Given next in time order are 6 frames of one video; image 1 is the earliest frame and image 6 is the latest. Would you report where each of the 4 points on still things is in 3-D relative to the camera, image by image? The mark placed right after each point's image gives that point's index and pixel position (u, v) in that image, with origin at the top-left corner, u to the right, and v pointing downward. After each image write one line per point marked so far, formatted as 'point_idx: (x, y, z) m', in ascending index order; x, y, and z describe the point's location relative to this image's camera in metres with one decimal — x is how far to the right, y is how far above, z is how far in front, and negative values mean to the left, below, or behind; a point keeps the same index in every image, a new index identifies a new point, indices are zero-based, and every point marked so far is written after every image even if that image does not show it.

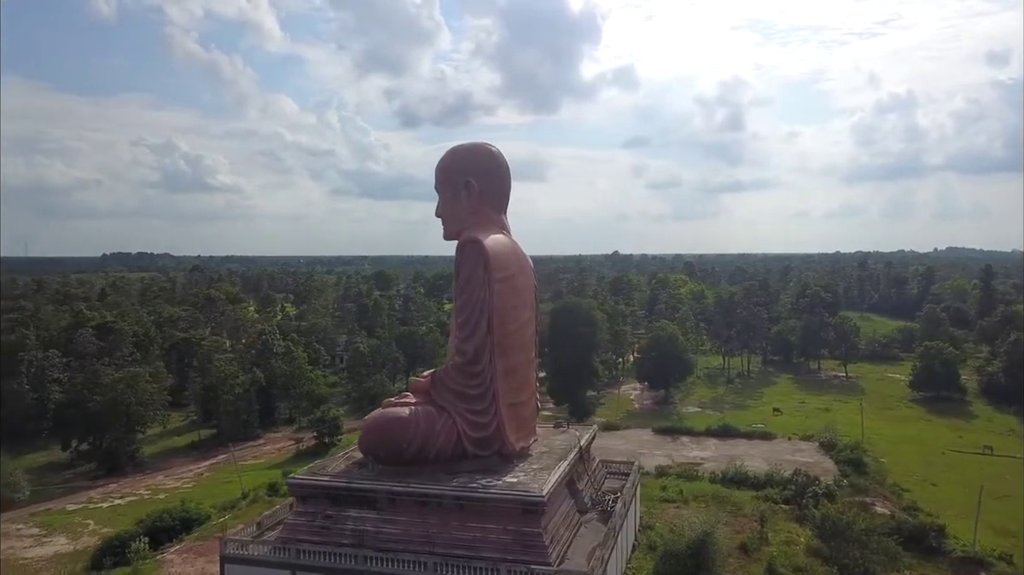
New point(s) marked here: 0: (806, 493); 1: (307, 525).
0: (+7.4, -5.2, +19.1) m
1: (-2.8, -3.3, +10.4) m
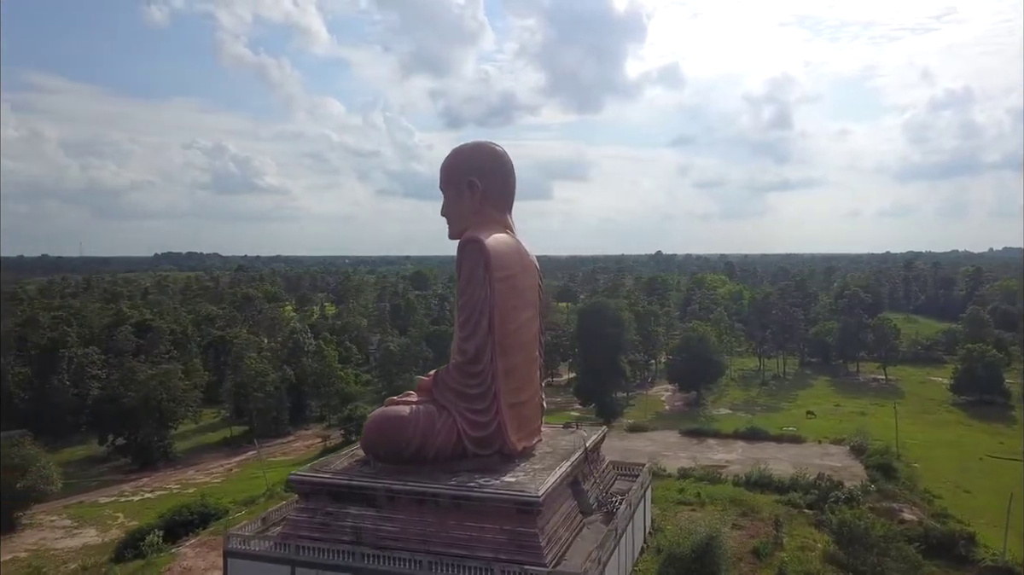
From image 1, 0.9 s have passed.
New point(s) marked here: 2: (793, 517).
0: (+7.8, -5.2, +18.7) m
1: (-2.8, -3.3, +10.5) m
2: (+6.1, -5.0, +16.4) m
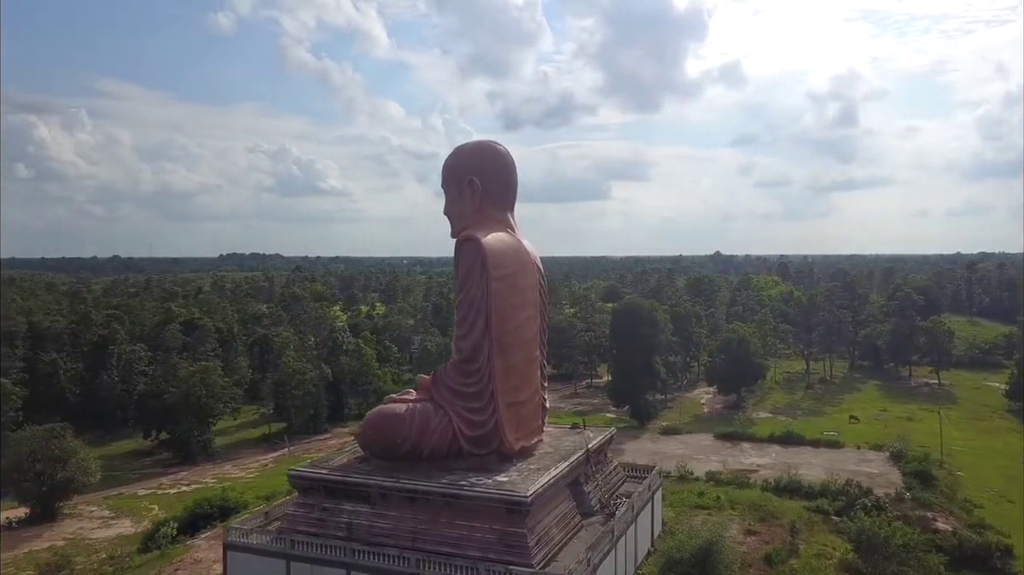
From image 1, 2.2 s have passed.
0: (+8.2, -5.2, +18.1) m
1: (-2.9, -3.2, +10.7) m
2: (+6.3, -5.0, +16.0) m
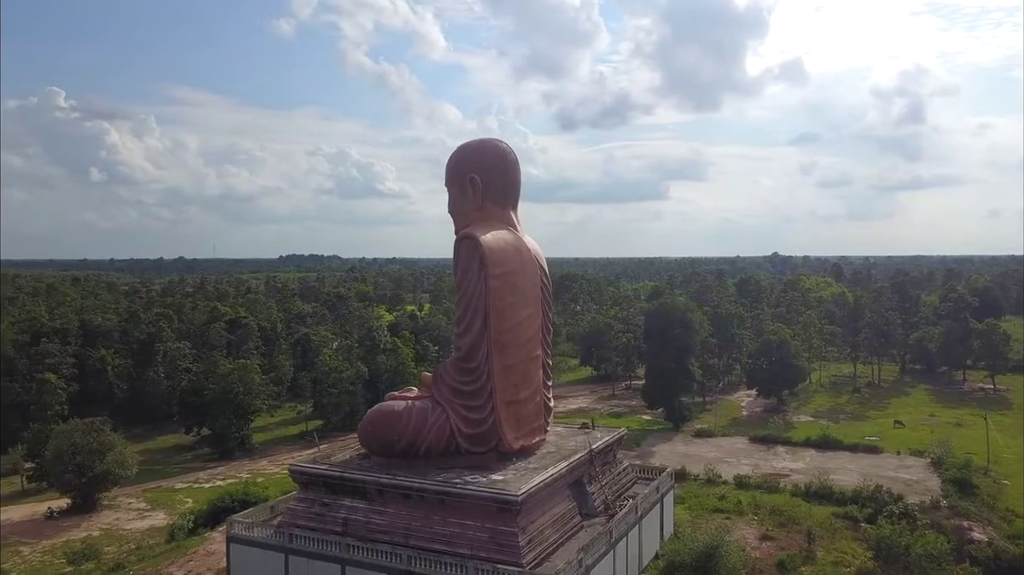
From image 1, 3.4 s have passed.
0: (+8.6, -5.2, +17.6) m
1: (-2.9, -3.2, +10.8) m
2: (+6.6, -5.0, +15.5) m
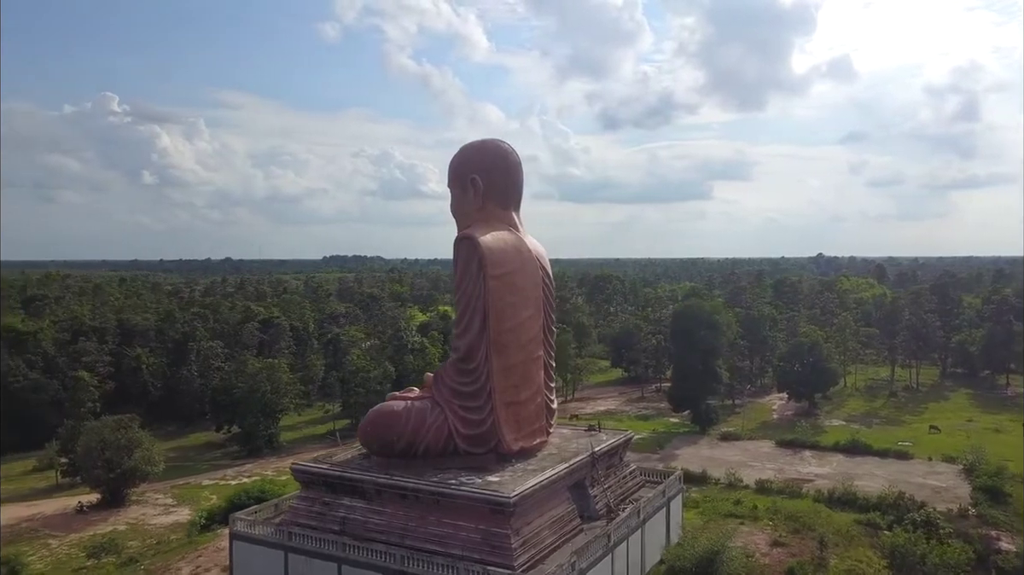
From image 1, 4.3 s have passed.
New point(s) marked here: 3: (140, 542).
0: (+8.9, -5.3, +17.1) m
1: (-3.0, -3.2, +10.9) m
2: (+6.8, -5.0, +15.2) m
3: (-9.0, -6.1, +18.3) m
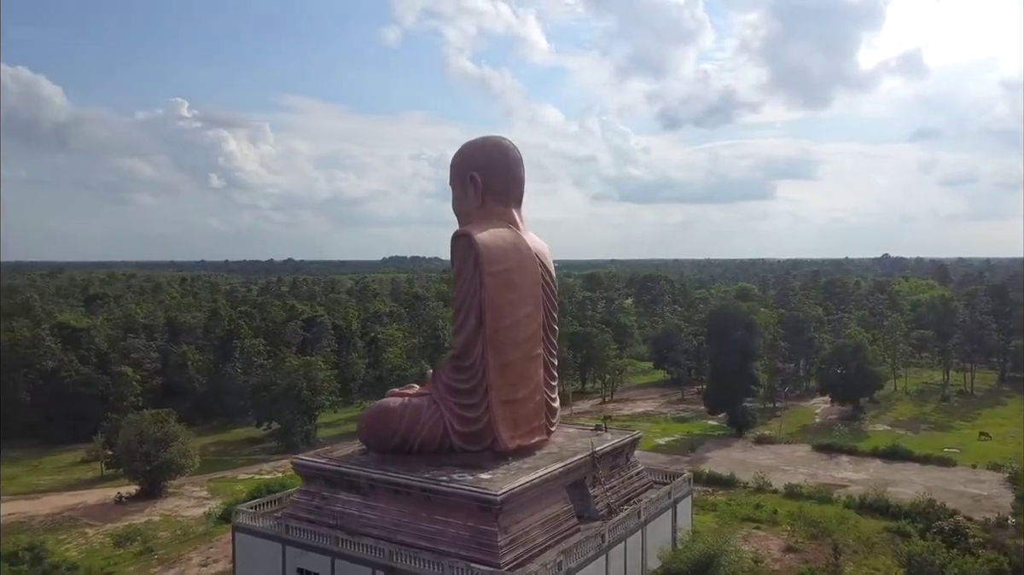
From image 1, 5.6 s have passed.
0: (+9.2, -5.3, +16.5) m
1: (-3.0, -3.2, +11.1) m
2: (+7.0, -5.0, +14.7) m
3: (-8.6, -6.1, +18.8) m
